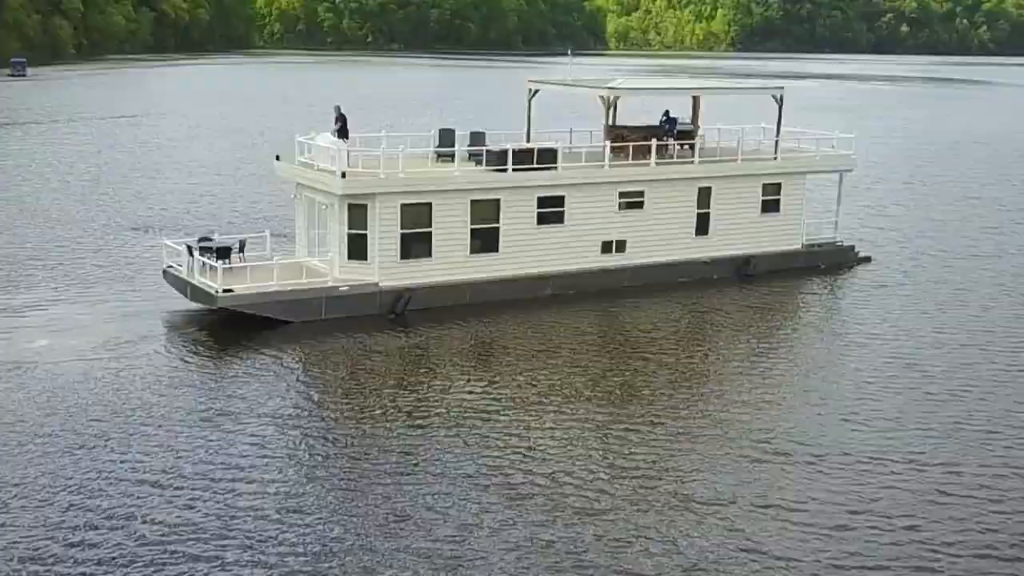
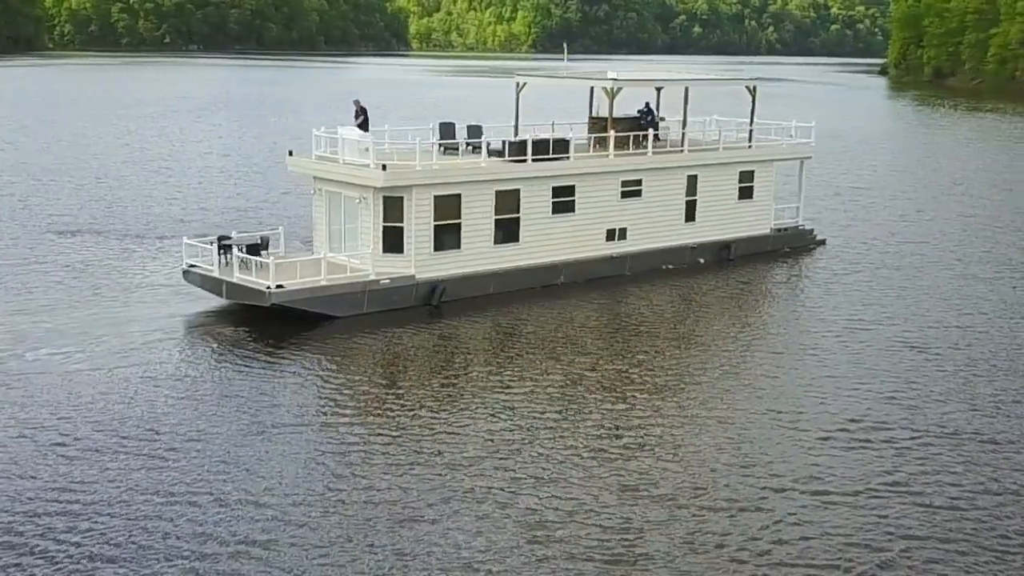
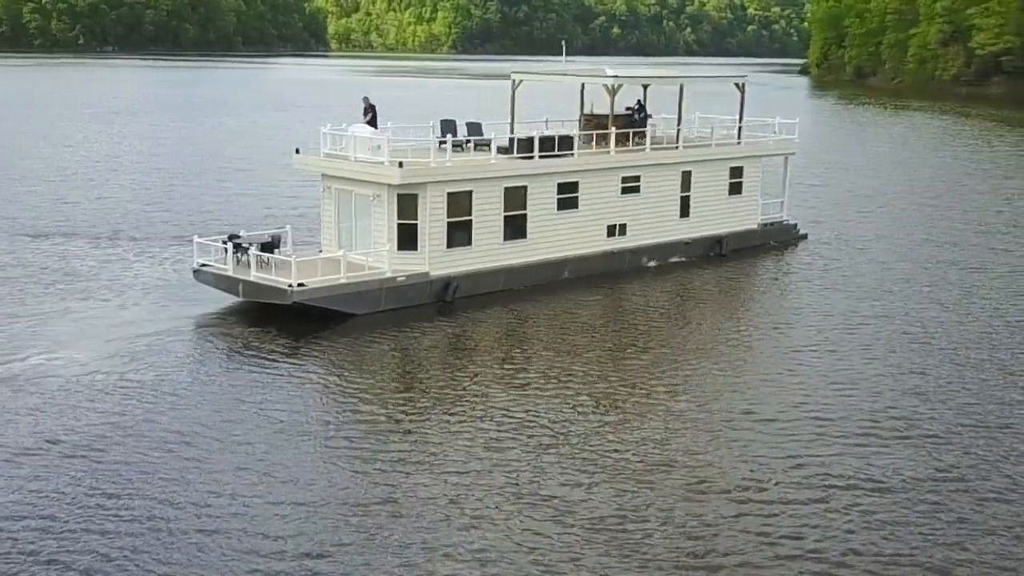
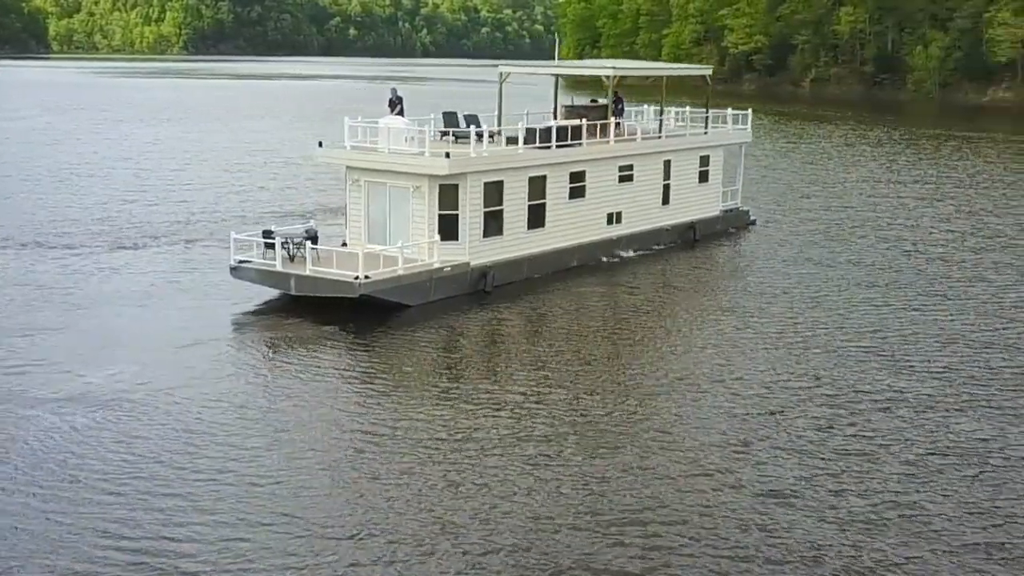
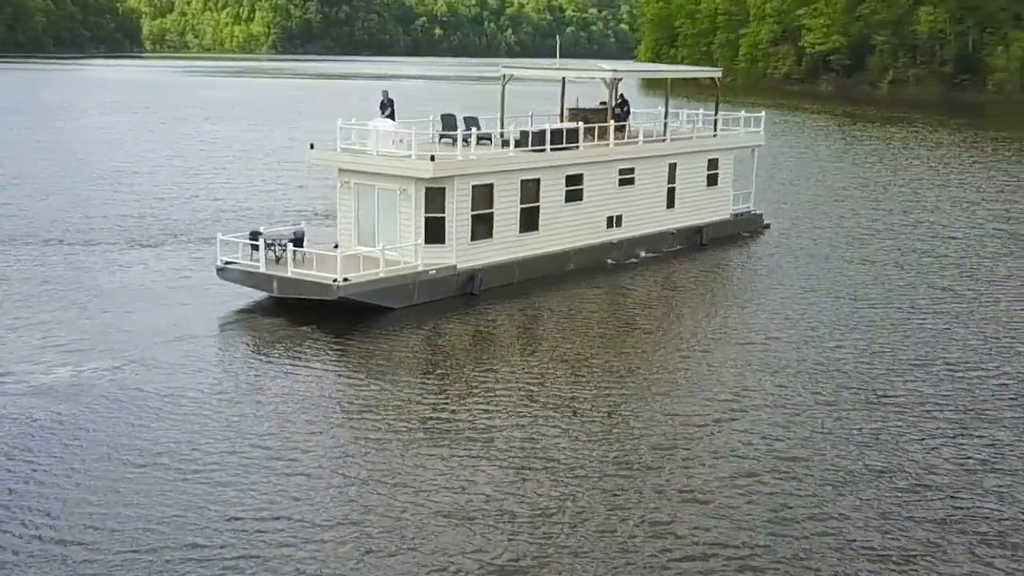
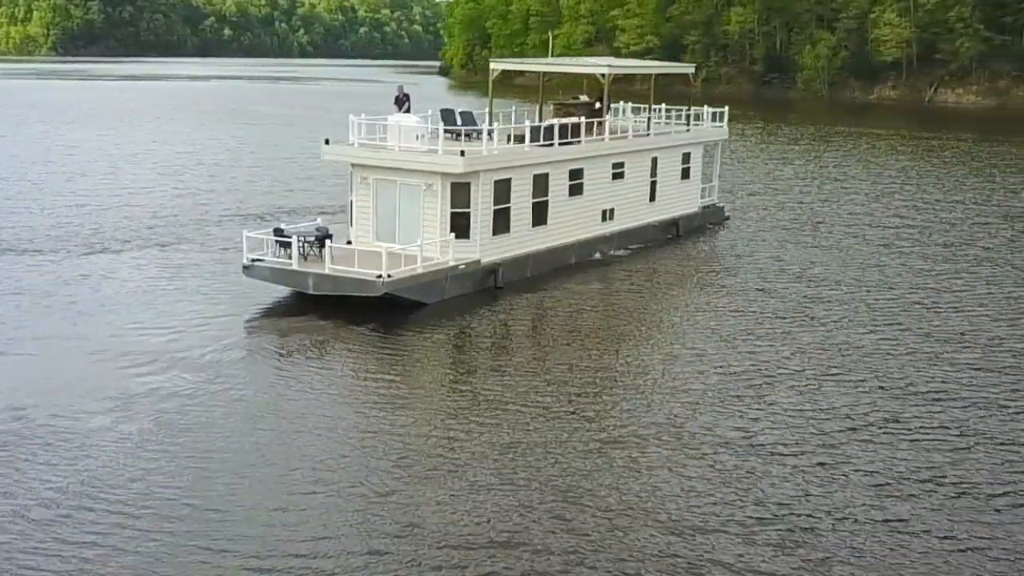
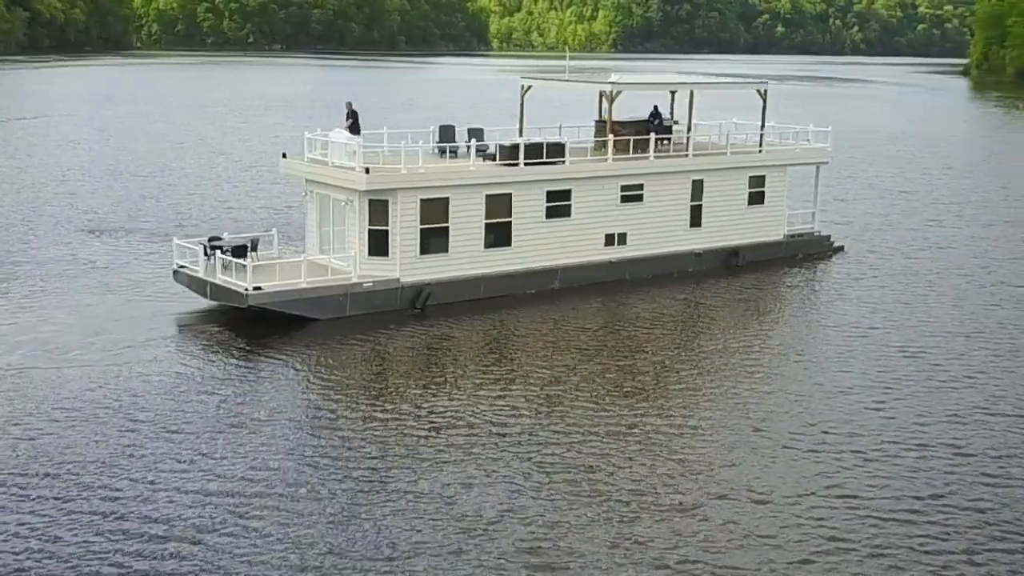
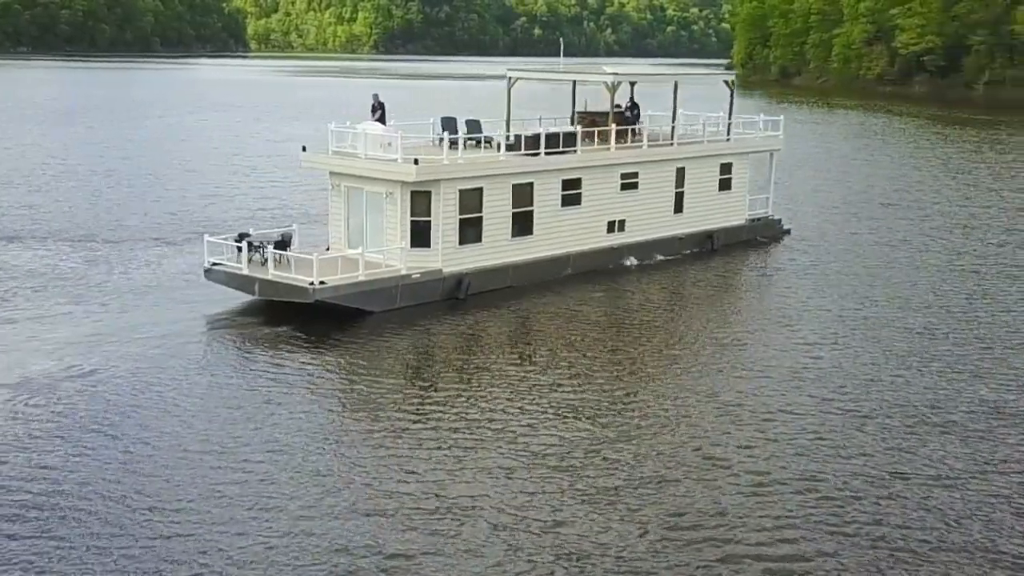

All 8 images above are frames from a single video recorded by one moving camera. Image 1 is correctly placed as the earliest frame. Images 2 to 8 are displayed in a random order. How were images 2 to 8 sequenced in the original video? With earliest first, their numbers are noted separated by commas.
7, 2, 3, 8, 5, 4, 6
